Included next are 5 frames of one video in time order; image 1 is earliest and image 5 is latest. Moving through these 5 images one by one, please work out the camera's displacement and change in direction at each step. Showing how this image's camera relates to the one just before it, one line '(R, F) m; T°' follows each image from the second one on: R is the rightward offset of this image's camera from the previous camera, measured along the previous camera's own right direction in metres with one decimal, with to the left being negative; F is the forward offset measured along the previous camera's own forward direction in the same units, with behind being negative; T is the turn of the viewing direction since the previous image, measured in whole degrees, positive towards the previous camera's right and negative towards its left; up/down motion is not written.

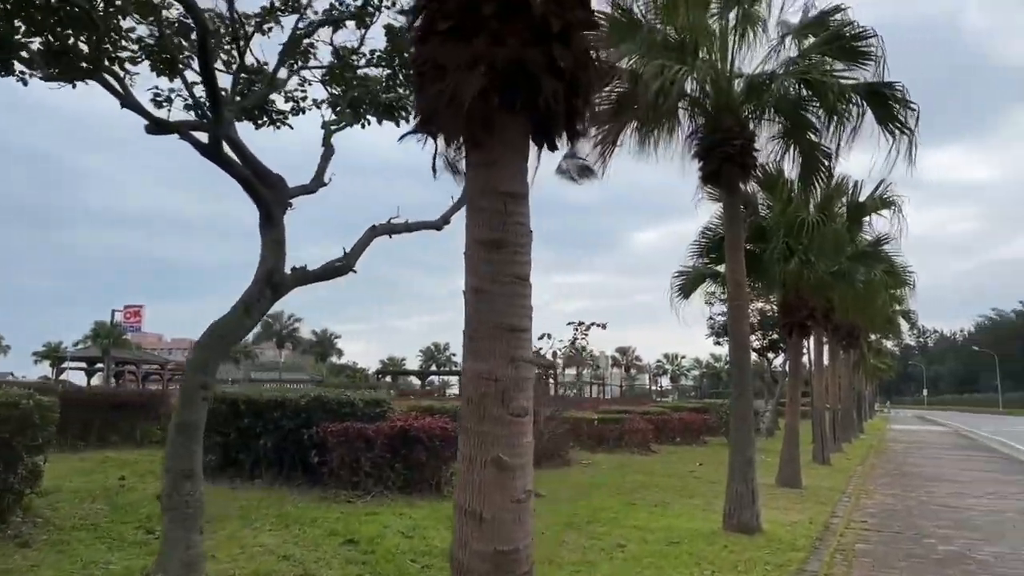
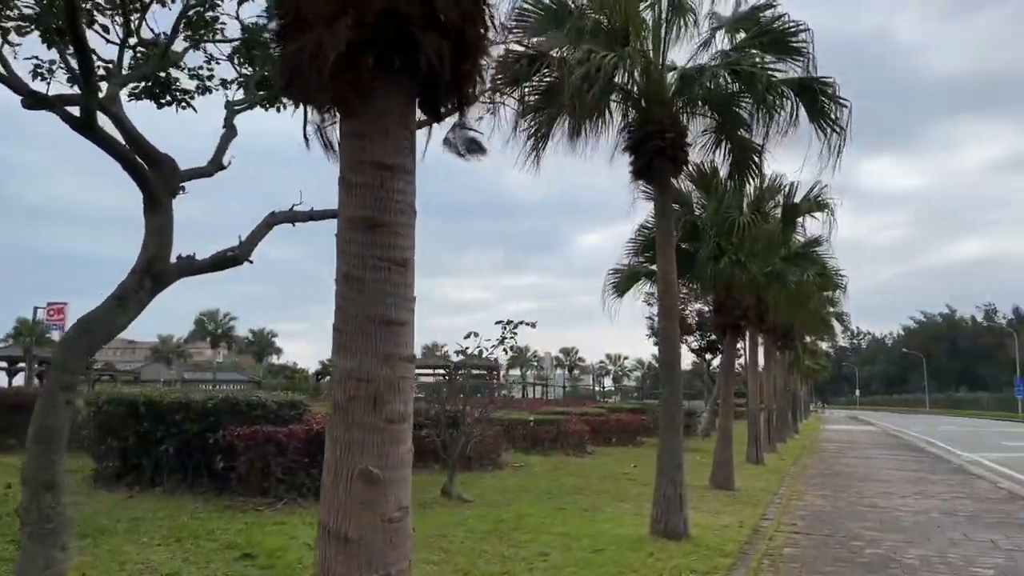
(+0.3, +0.5) m; +4°
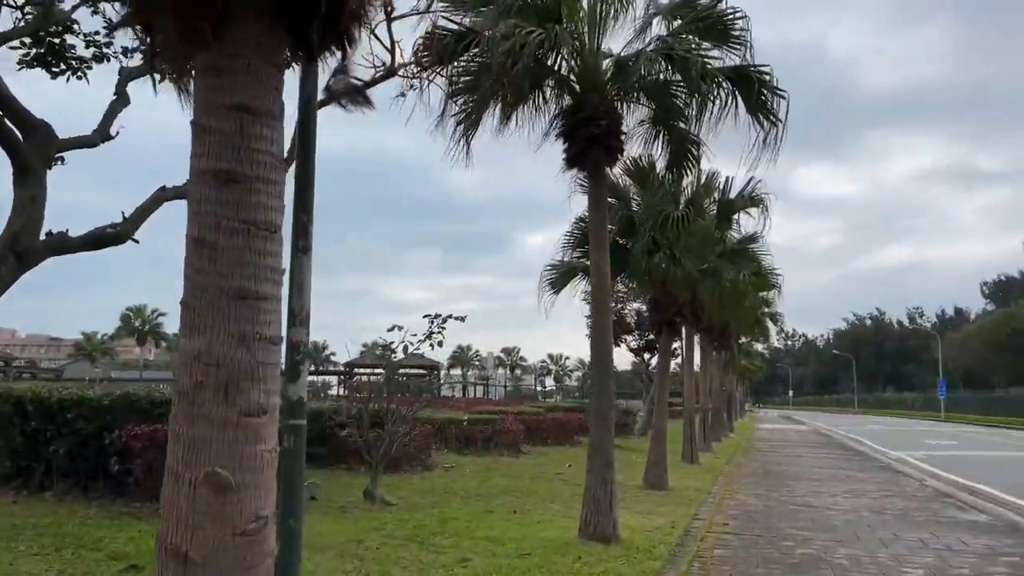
(+0.2, +0.5) m; +4°
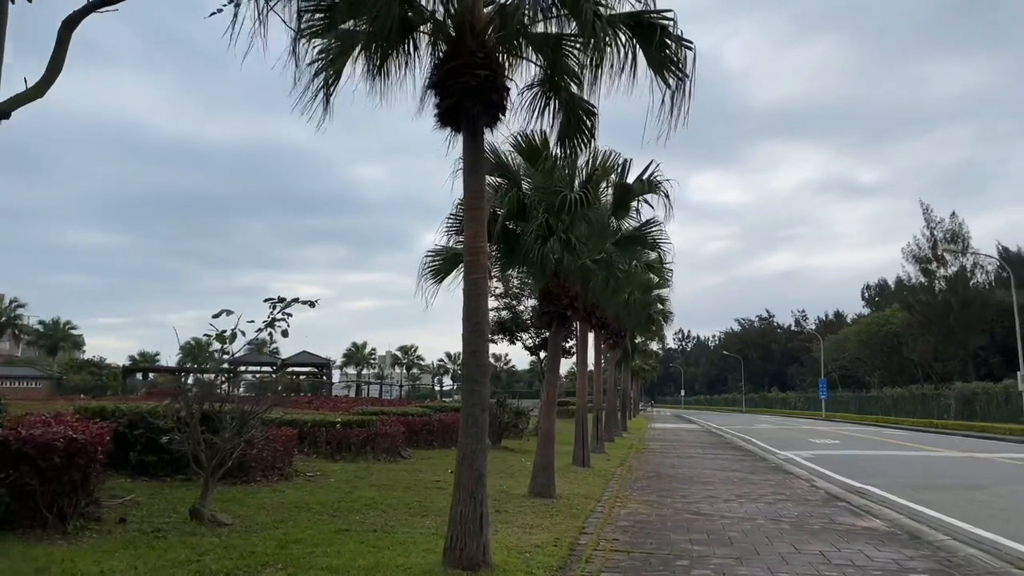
(+0.5, +1.5) m; +7°
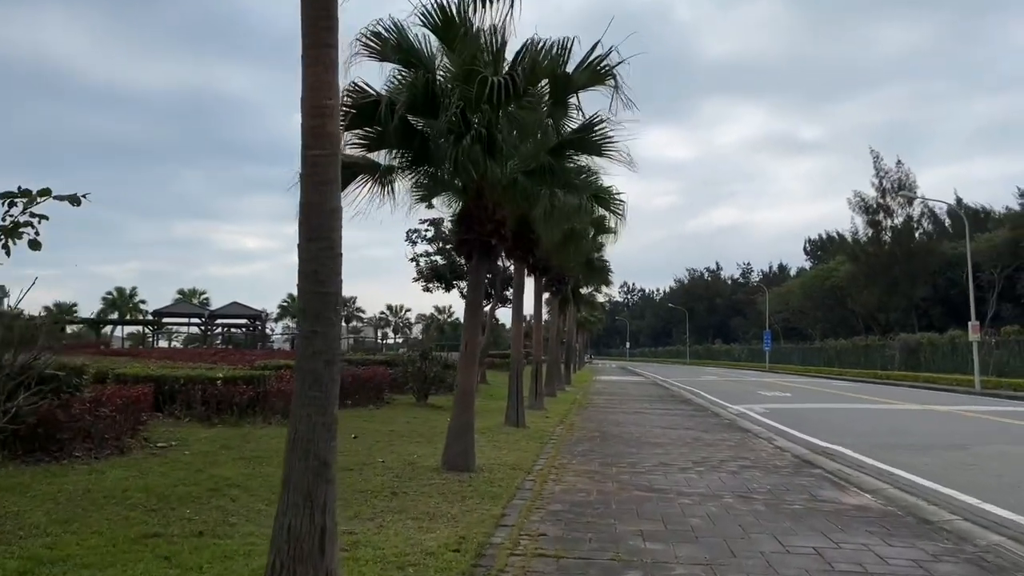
(+0.5, +2.8) m; +4°
